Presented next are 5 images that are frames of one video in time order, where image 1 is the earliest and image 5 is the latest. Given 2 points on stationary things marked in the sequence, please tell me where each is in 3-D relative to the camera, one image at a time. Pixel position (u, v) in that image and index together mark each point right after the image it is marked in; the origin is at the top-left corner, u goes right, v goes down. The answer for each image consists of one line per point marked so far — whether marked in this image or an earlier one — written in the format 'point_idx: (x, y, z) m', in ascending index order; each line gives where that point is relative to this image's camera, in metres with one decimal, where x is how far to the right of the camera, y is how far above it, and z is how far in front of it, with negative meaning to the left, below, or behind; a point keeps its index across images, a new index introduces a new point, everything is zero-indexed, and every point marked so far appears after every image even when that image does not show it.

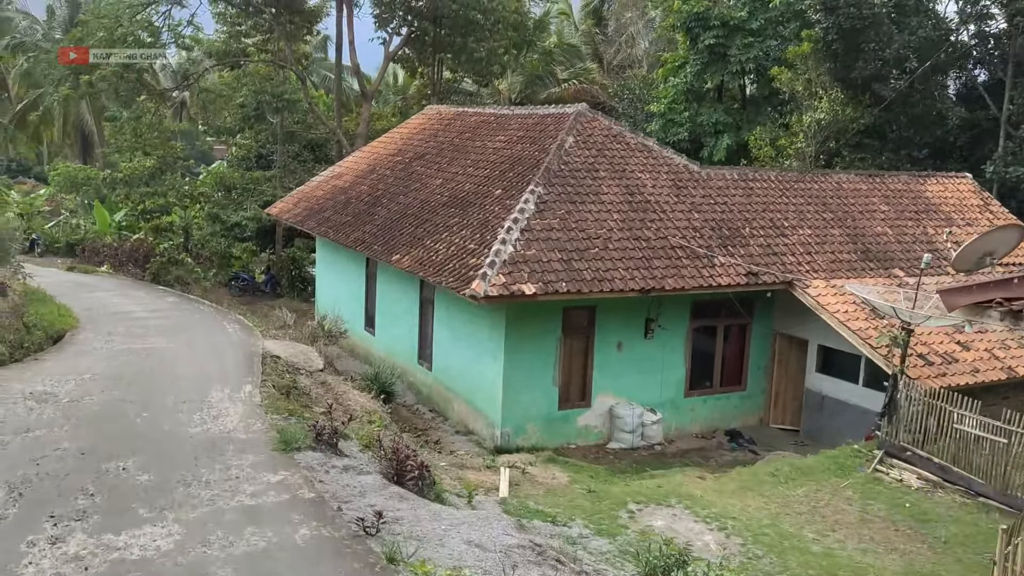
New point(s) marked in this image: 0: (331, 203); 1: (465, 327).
0: (-3.6, +1.7, +17.5) m
1: (-0.7, -0.6, +13.1) m
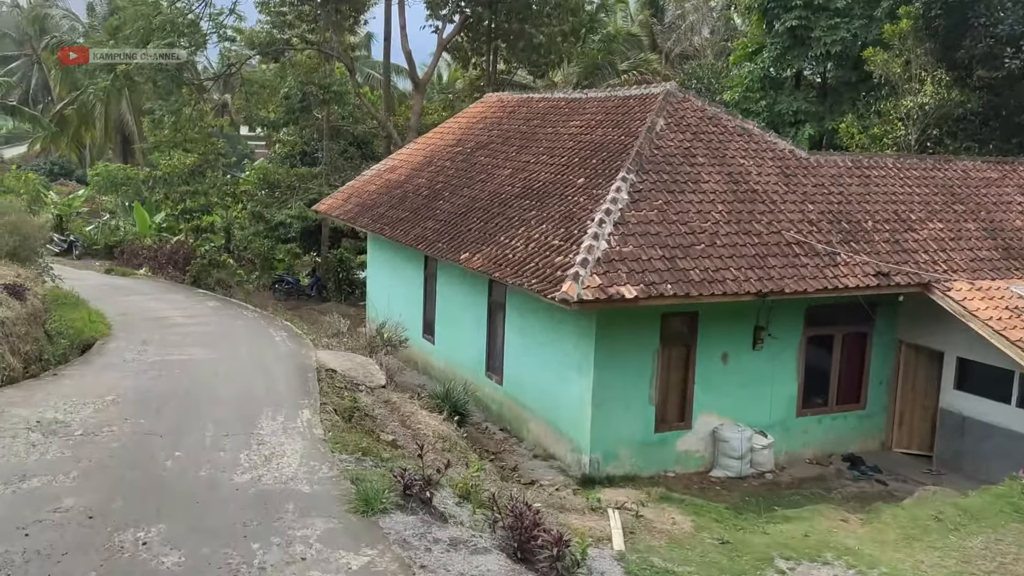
0: (-2.3, +1.6, +16.0) m
1: (+0.4, -0.6, +11.4) m
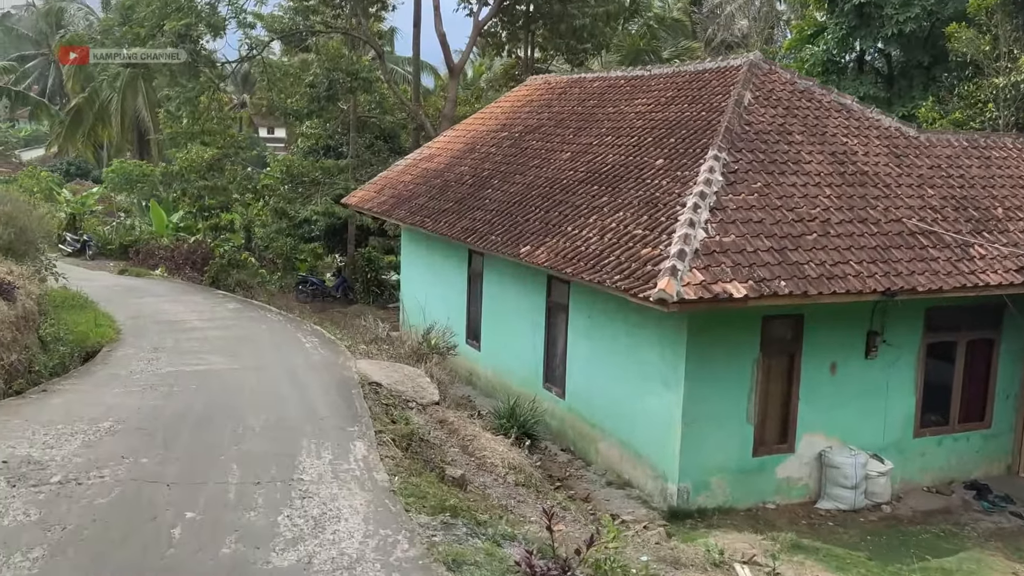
0: (-1.5, +1.6, +14.4) m
1: (+1.2, -0.6, +9.7) m
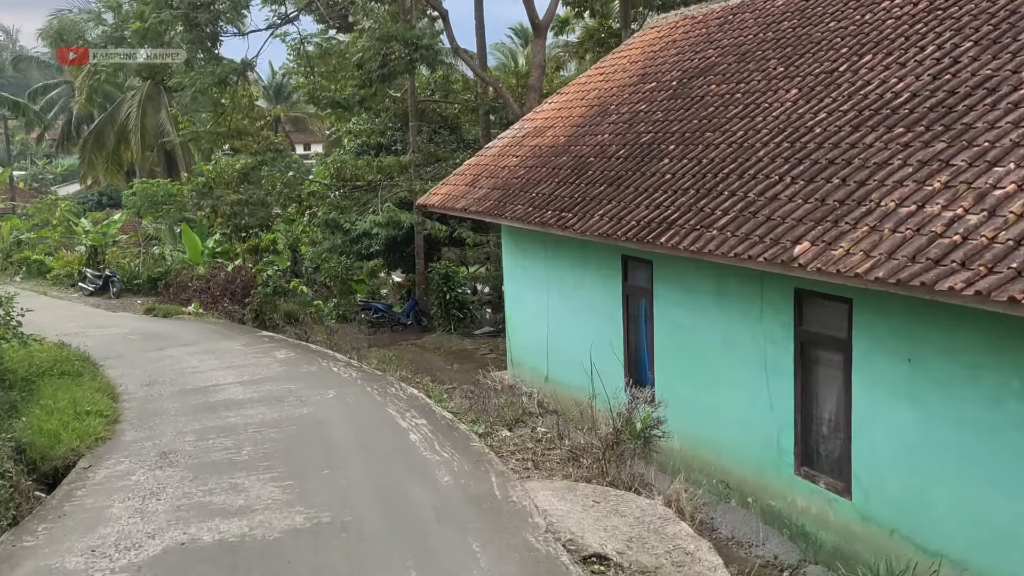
0: (+0.4, +1.3, +9.9) m
1: (+3.0, -0.7, +5.2) m
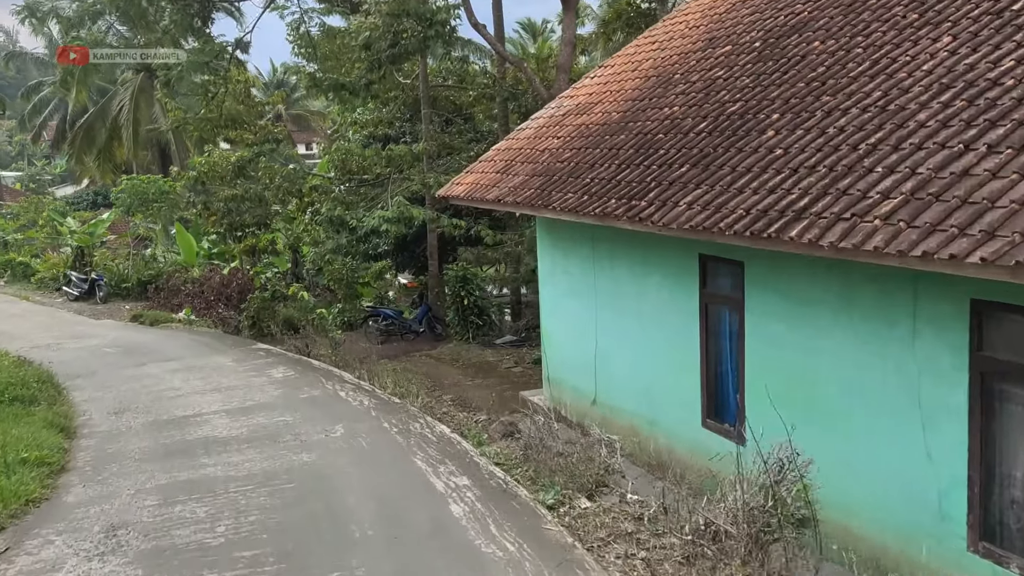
0: (+0.8, +1.3, +8.1) m
1: (+3.4, -0.8, +3.3) m
